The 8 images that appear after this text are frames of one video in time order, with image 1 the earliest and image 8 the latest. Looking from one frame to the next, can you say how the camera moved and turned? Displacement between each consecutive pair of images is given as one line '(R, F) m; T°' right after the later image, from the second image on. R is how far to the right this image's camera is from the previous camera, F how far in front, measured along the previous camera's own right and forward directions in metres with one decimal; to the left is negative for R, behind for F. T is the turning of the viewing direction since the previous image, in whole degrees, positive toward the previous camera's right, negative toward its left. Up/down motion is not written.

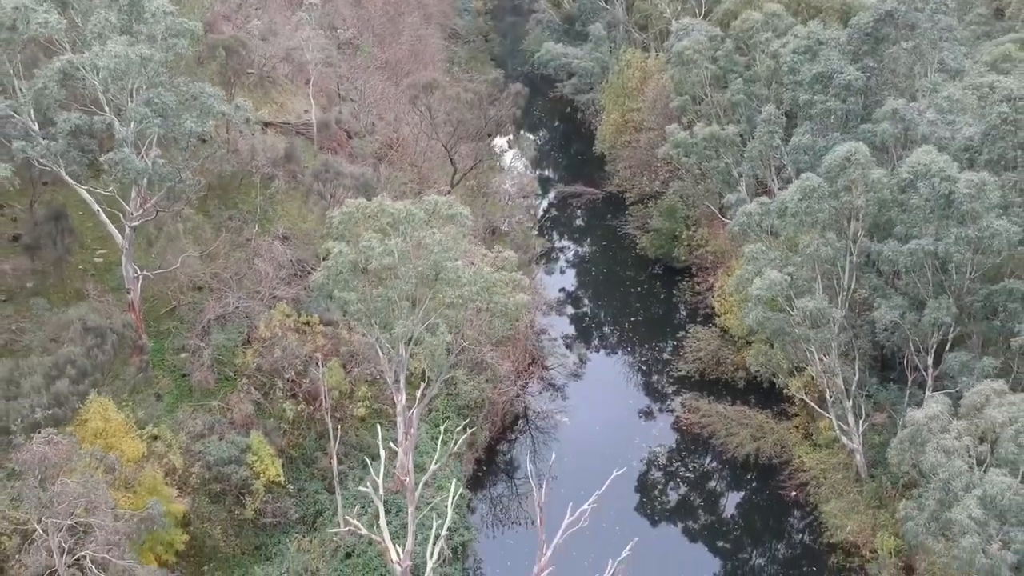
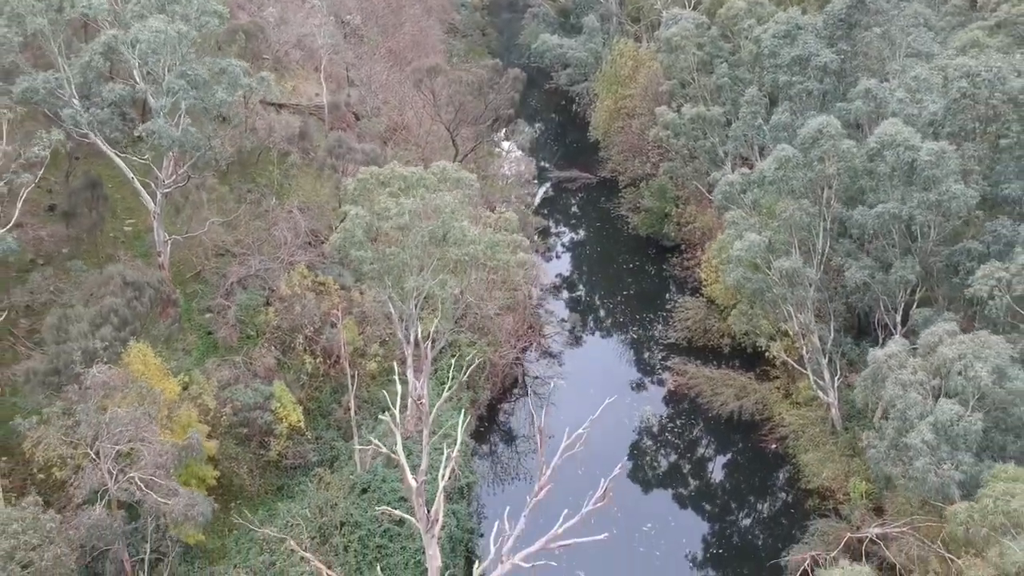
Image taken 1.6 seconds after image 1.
(-0.1, -1.5) m; 0°
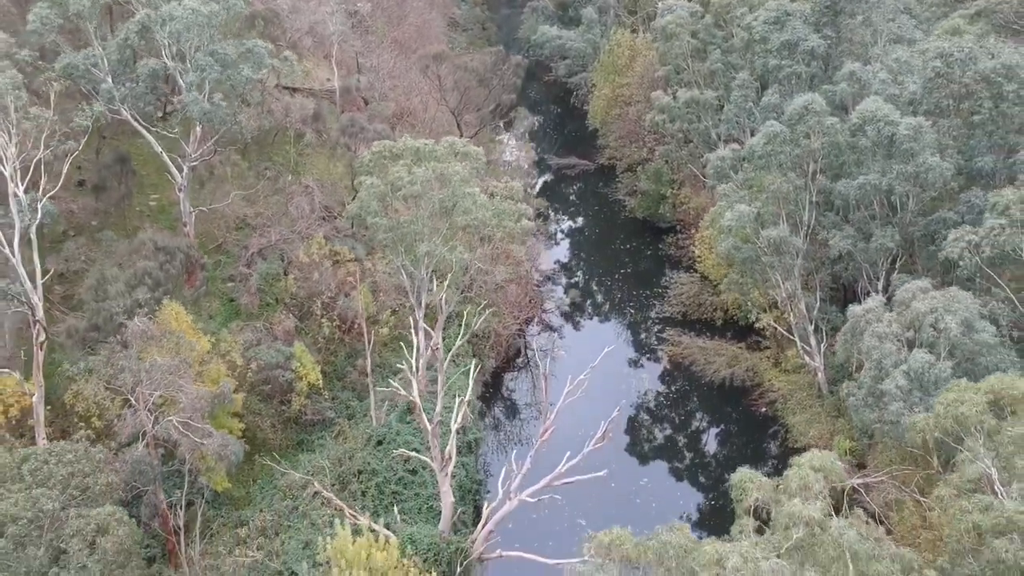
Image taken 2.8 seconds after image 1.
(-0.2, -1.2) m; 0°
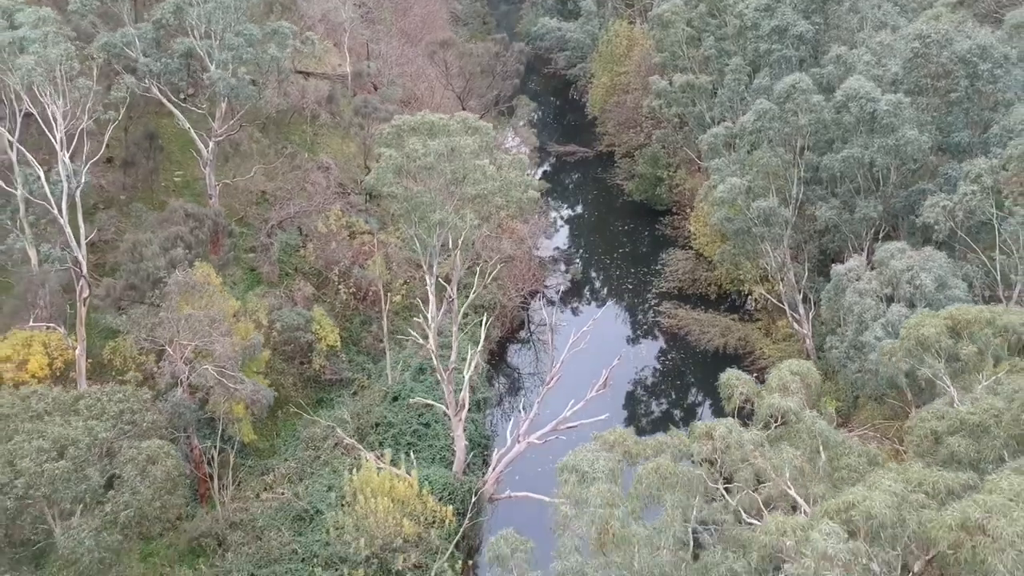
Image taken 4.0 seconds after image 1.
(-0.2, -1.3) m; 0°
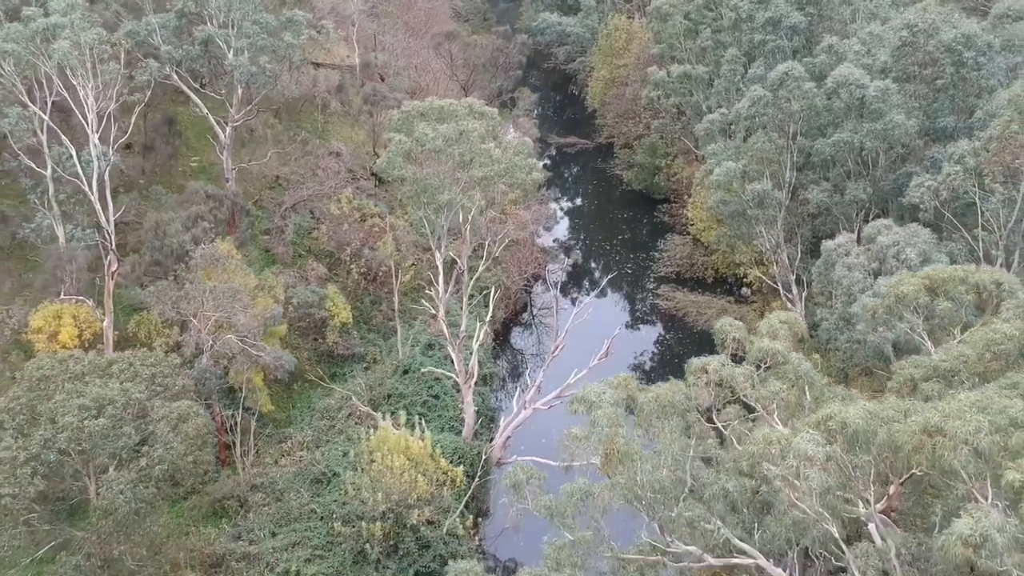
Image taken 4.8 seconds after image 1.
(-0.2, -0.9) m; 0°
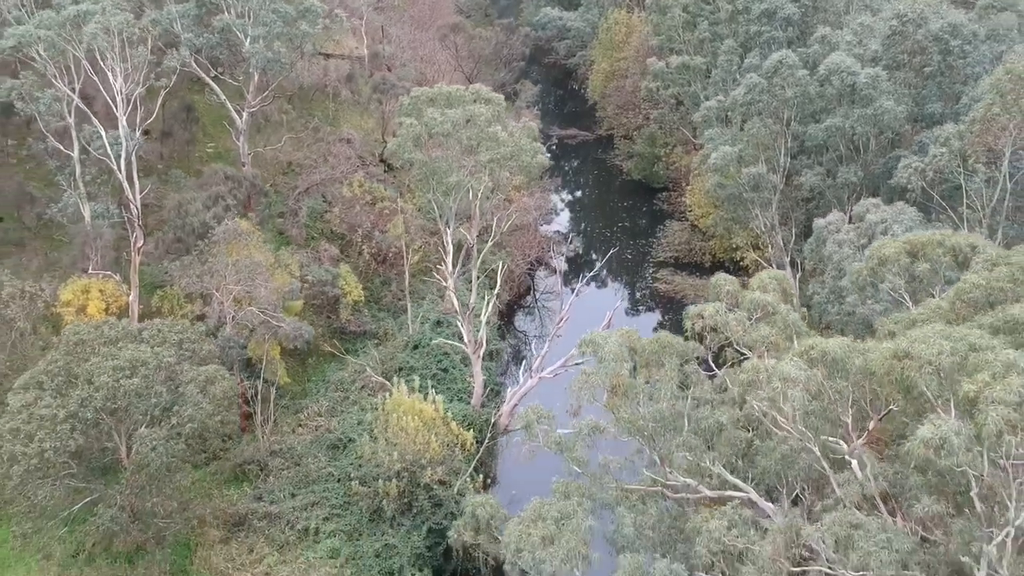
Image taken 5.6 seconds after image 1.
(-0.2, -0.9) m; 0°
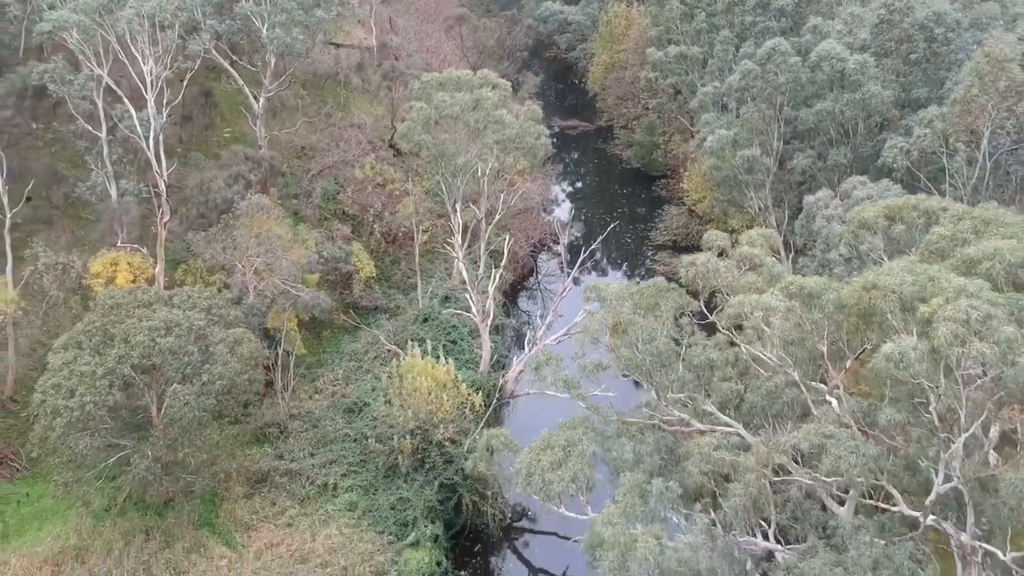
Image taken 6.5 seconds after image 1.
(-0.1, -1.1) m; 0°
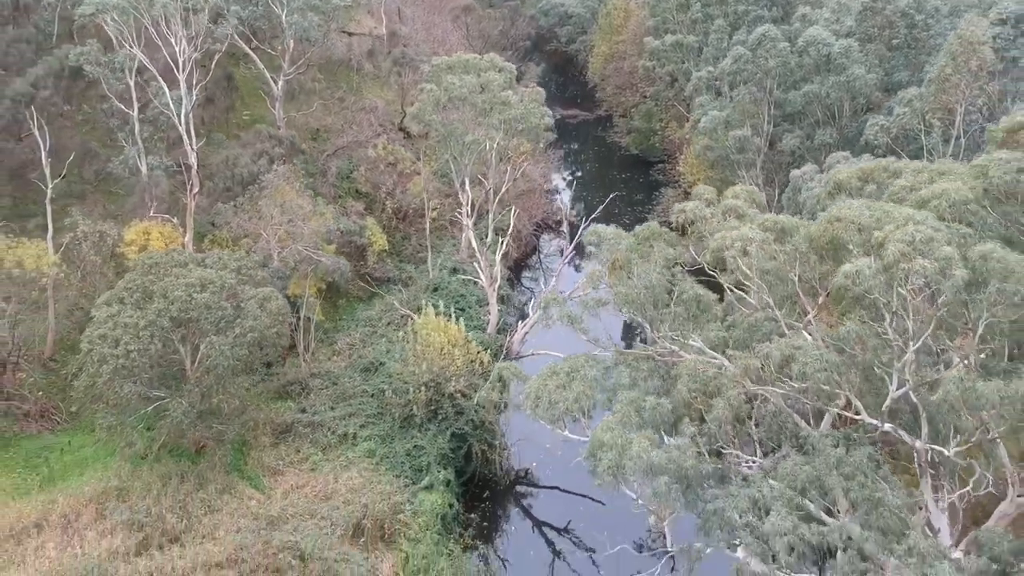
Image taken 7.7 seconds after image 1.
(-0.1, -1.4) m; 0°
